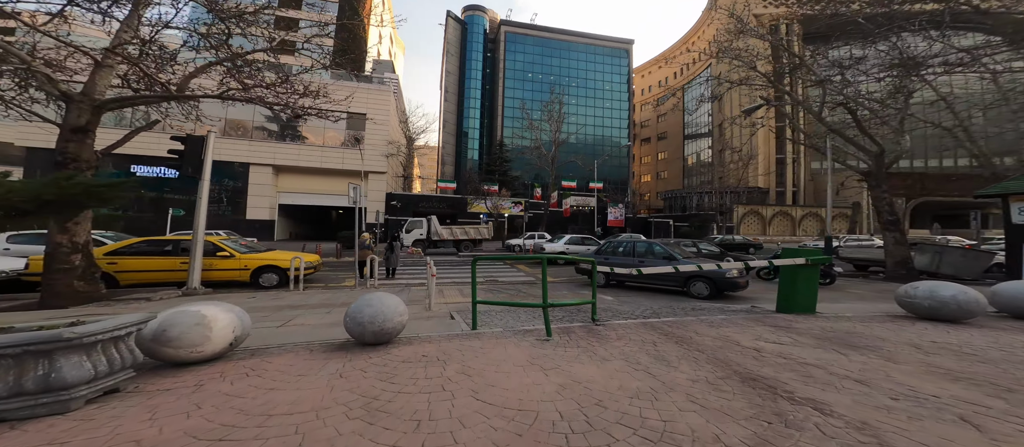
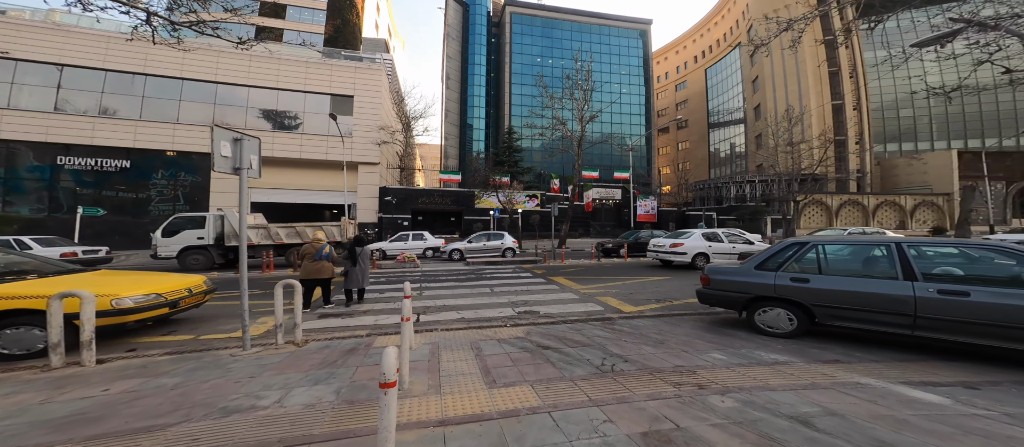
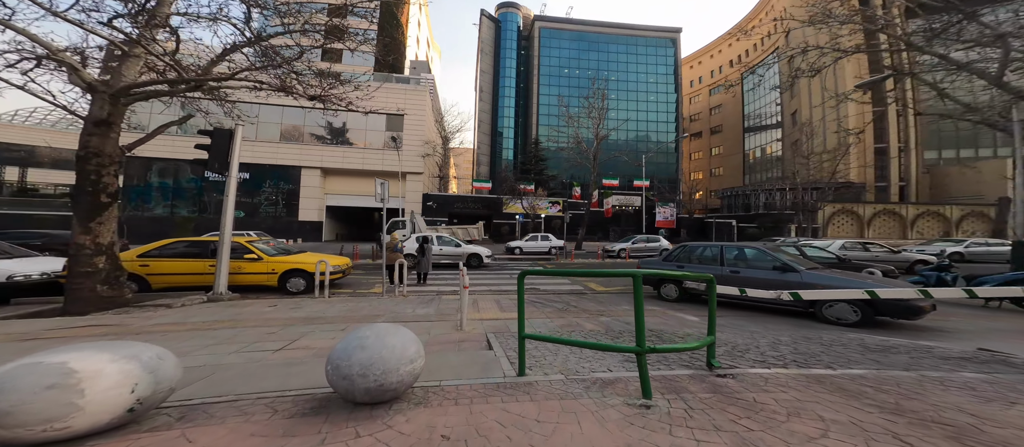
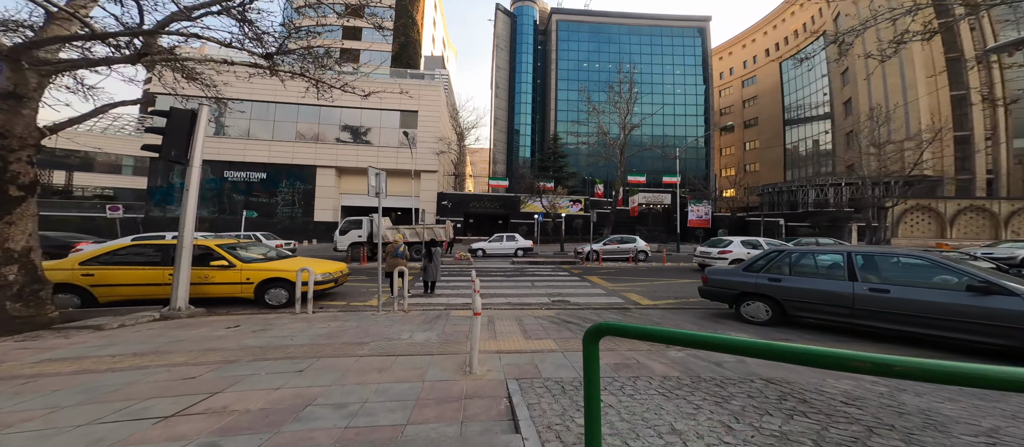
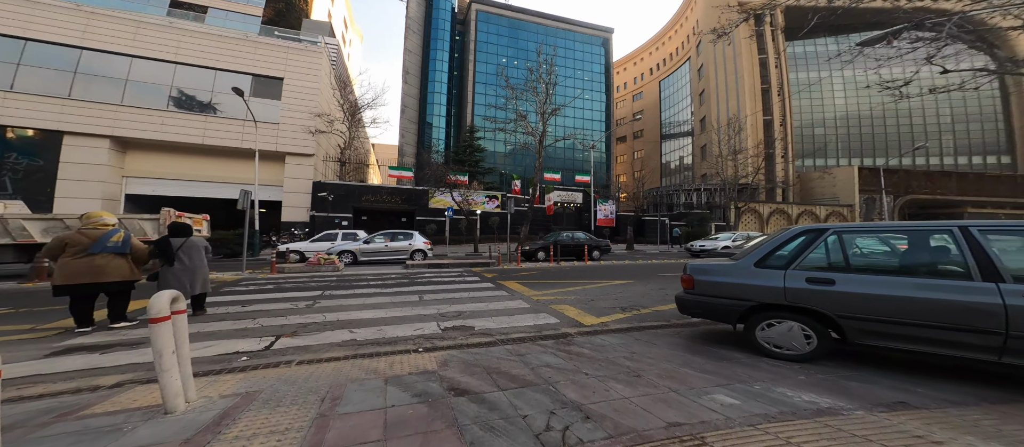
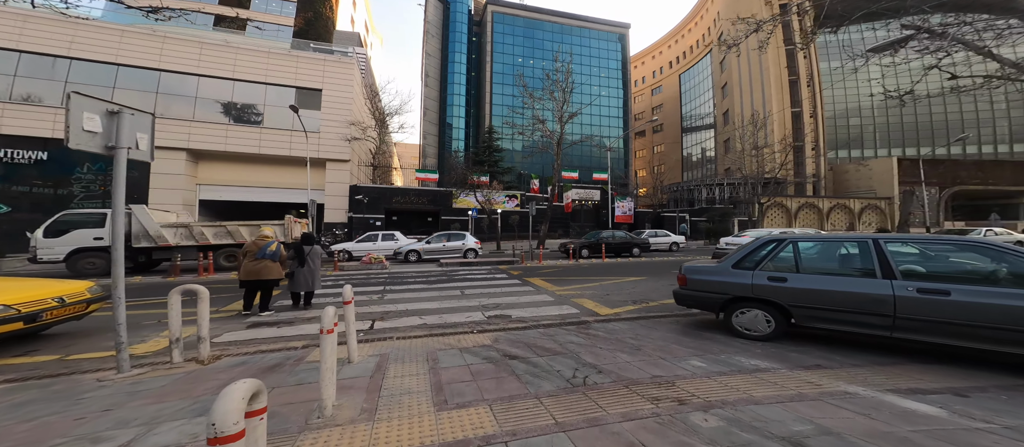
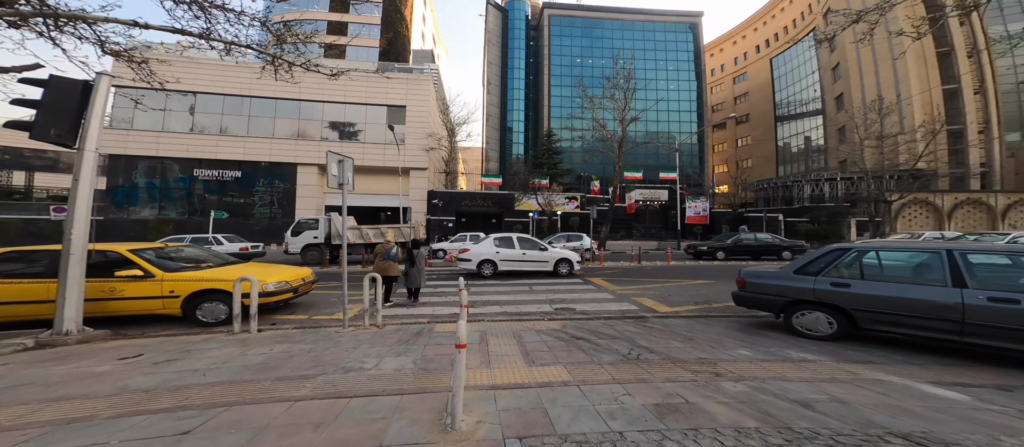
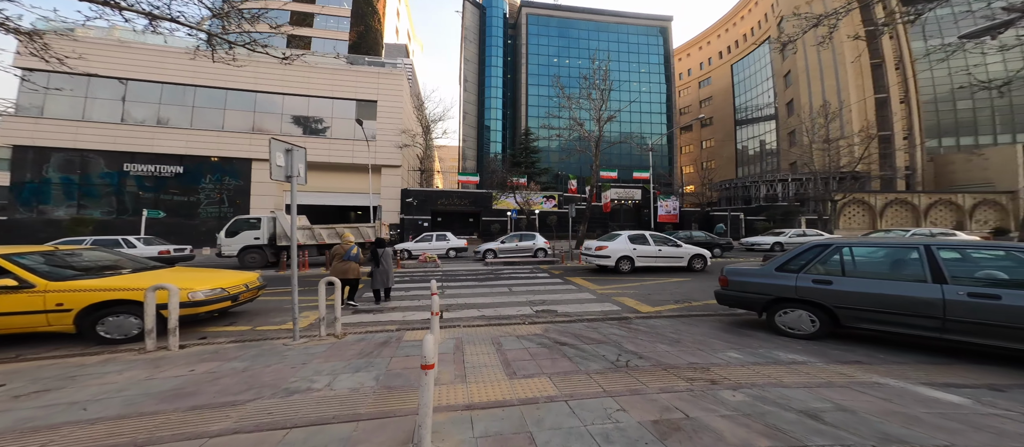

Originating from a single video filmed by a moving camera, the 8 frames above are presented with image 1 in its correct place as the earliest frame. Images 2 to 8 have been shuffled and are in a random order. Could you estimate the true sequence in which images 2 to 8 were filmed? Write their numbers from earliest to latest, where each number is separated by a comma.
3, 4, 7, 8, 2, 6, 5
